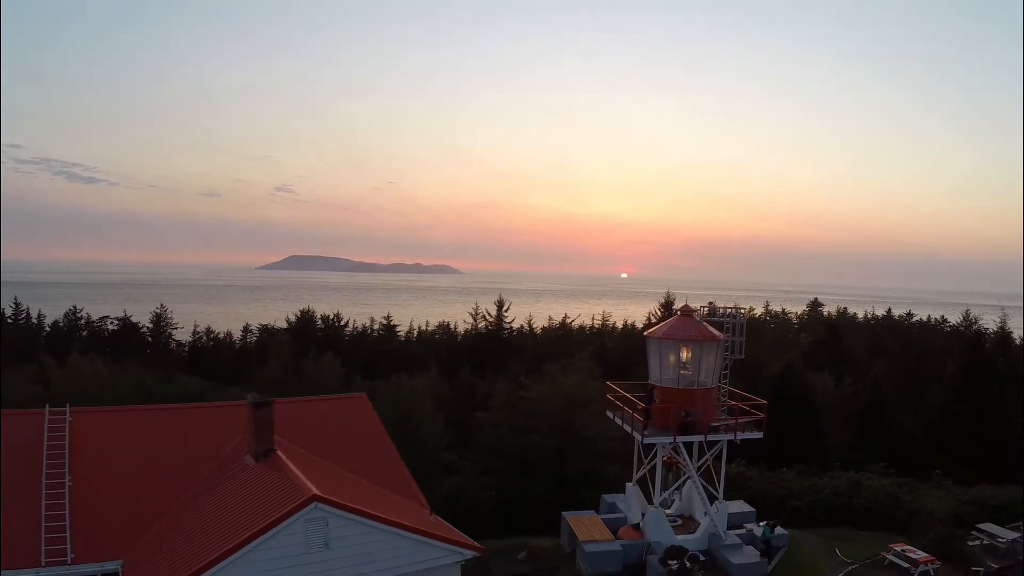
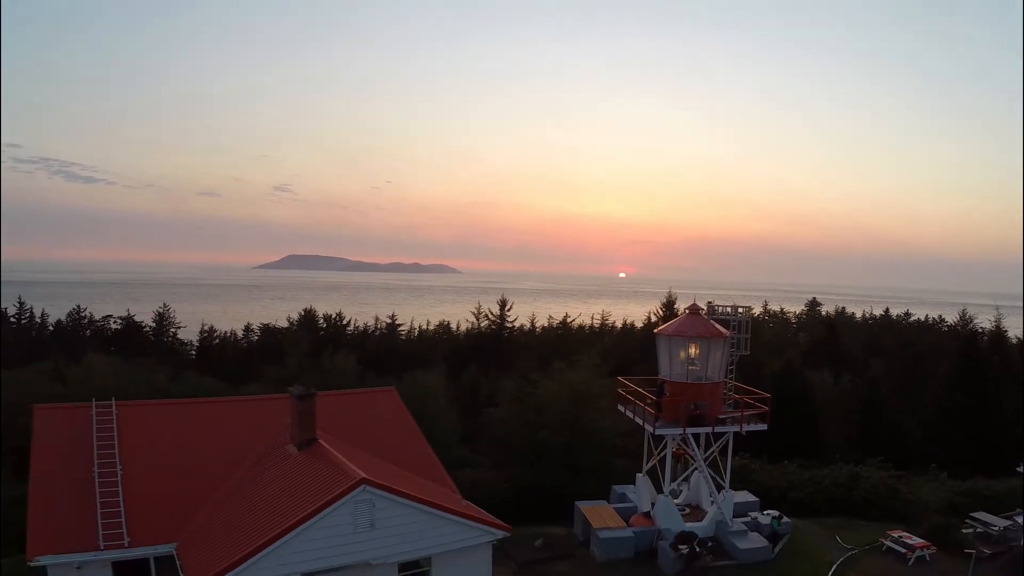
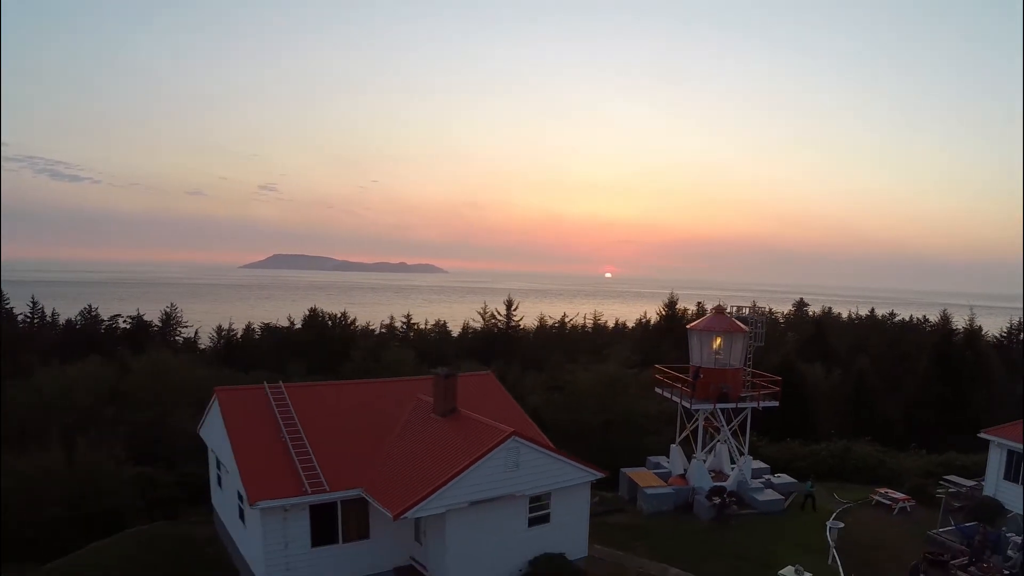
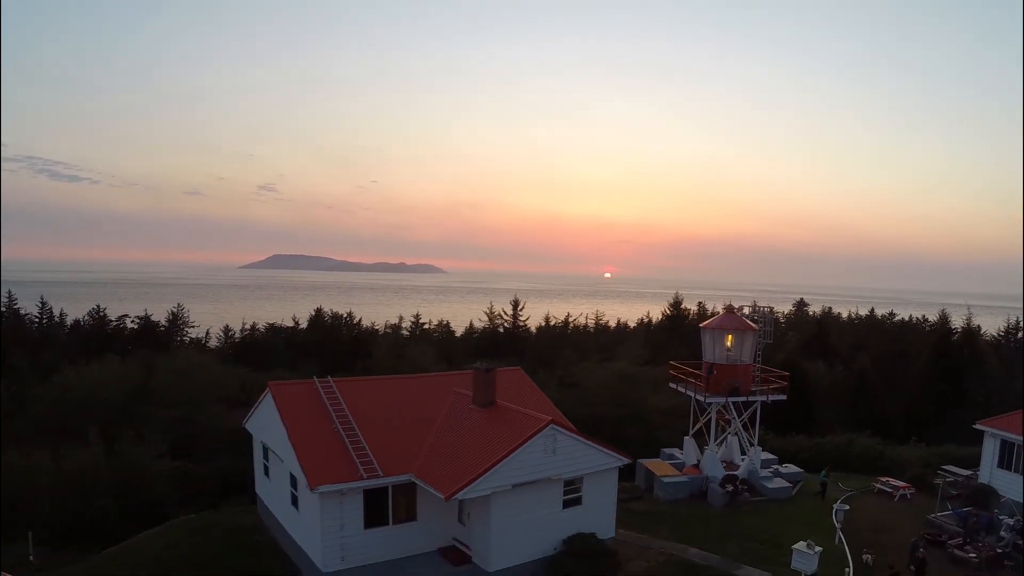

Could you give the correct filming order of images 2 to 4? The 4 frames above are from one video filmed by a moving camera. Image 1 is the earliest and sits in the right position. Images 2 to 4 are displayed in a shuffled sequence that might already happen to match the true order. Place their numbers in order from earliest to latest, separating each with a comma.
2, 3, 4
